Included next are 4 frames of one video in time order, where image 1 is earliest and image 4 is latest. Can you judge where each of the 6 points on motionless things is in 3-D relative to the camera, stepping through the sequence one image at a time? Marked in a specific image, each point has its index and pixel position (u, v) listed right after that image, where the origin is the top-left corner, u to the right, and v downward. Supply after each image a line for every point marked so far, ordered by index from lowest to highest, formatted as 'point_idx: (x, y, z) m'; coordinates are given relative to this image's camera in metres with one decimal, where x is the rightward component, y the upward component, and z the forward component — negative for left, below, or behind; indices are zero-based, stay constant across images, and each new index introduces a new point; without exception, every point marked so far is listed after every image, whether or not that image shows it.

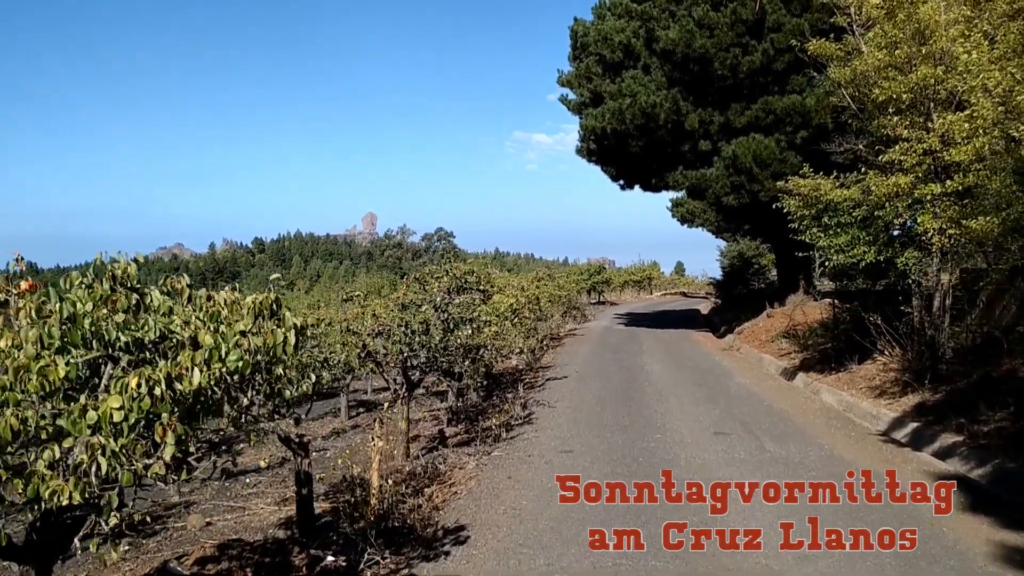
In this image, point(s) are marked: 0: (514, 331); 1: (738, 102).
0: (0.0, -0.8, +12.9) m
1: (+5.5, +4.6, +17.0) m
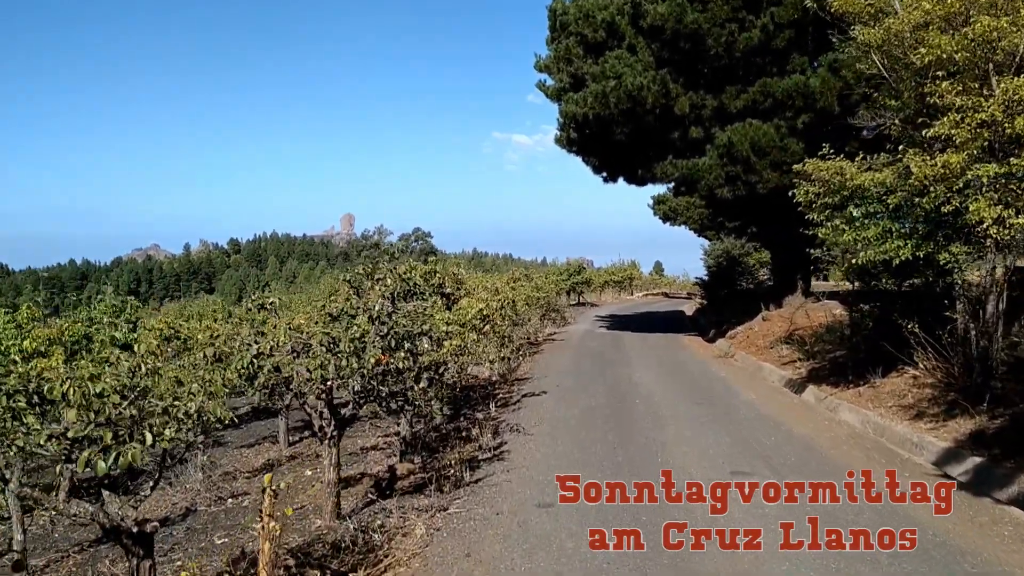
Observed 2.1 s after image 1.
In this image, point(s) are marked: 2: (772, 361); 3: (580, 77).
0: (-0.5, -0.9, +11.2) m
1: (+4.9, +4.5, +15.5) m
2: (+5.3, -1.5, +14.1) m
3: (+1.8, +5.4, +17.9) m
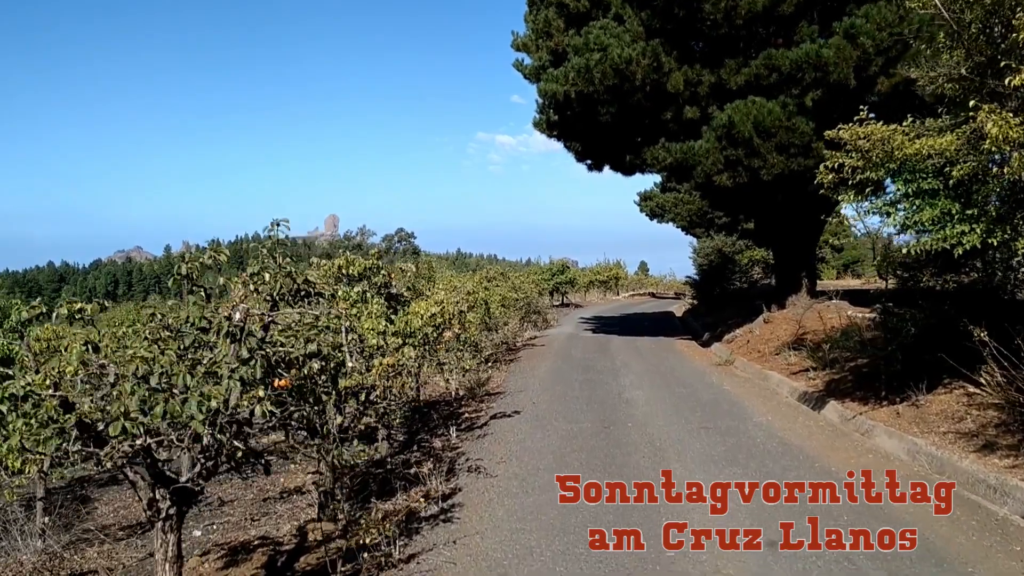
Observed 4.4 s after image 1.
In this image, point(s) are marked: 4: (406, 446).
0: (-0.9, -0.9, +9.3) m
1: (+4.4, +4.6, +13.7) m
2: (+4.8, -1.5, +12.4) m
3: (+1.1, +5.4, +16.0) m
4: (-1.3, -1.9, +8.6) m
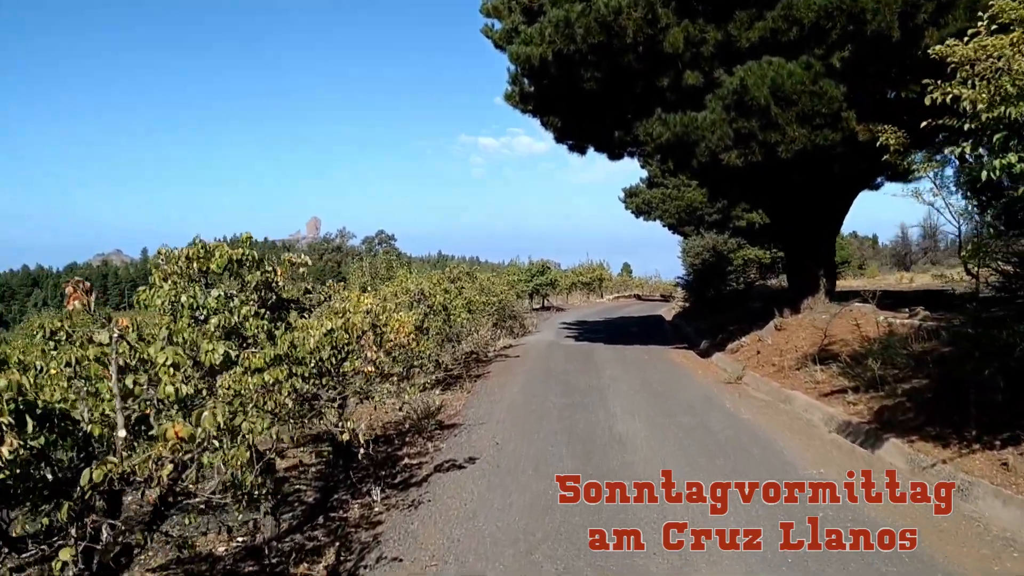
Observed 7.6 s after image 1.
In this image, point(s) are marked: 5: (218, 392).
0: (-1.4, -0.9, +6.8) m
1: (+3.8, +4.5, +11.3) m
2: (+4.3, -1.5, +9.9) m
3: (+0.5, +5.4, +13.6) m
4: (-1.7, -2.0, +6.0) m
5: (-1.5, -0.6, +4.3) m
